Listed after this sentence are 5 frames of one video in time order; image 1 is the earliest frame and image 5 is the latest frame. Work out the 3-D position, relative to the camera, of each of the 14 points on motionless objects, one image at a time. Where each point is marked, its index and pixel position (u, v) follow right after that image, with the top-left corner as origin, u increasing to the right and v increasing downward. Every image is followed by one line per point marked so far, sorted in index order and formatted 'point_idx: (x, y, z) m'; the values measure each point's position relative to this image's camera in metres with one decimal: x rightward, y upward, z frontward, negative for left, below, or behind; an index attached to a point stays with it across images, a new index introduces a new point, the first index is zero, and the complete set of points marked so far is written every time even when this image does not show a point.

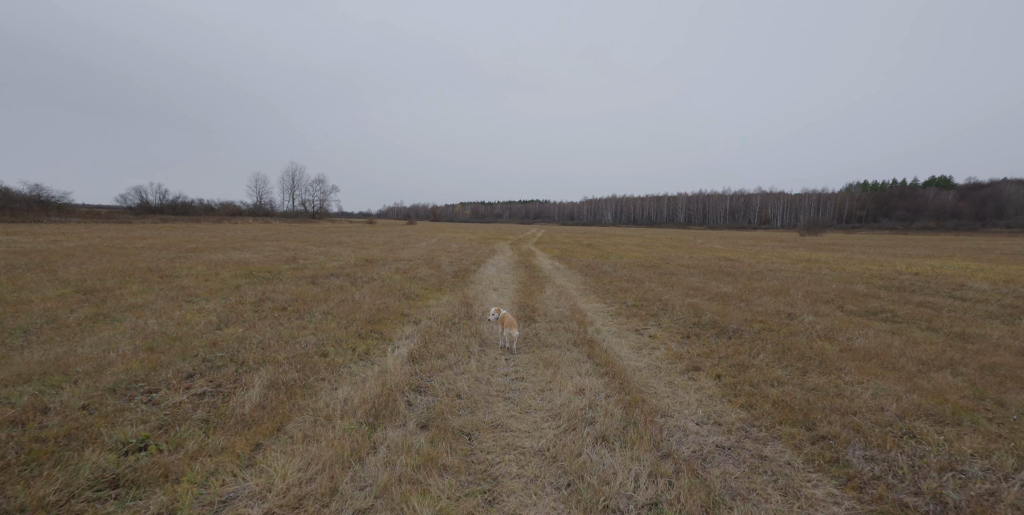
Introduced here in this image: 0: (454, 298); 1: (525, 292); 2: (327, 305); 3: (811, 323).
0: (-1.9, -1.4, +14.1) m
1: (+0.5, -1.3, +16.6) m
2: (-4.9, -1.3, +11.2) m
3: (+7.6, -1.7, +10.8) m
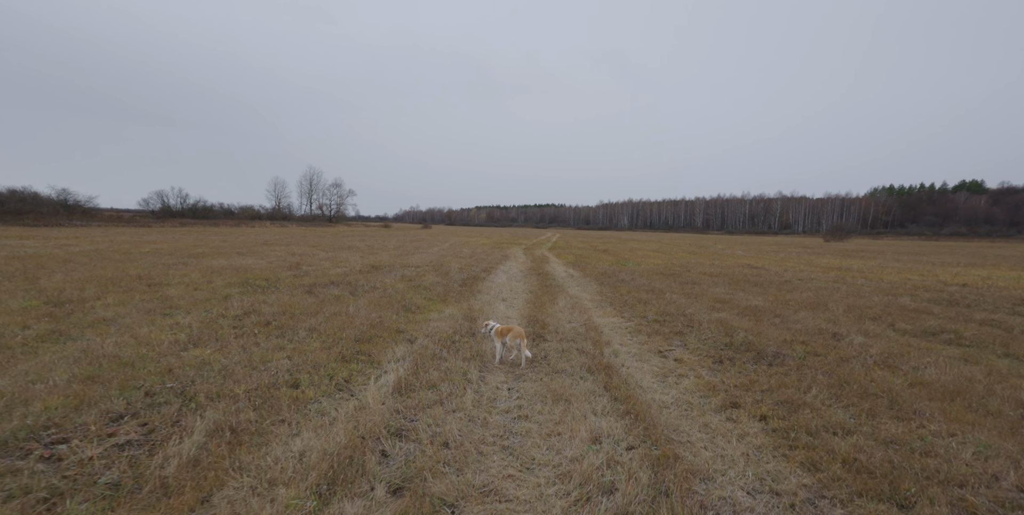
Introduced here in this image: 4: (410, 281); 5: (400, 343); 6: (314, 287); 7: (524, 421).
0: (-1.7, -1.7, +13.0) m
1: (+0.8, -1.7, +15.4) m
2: (-4.7, -1.5, +10.2) m
3: (+7.7, -2.0, +9.4) m
4: (-4.7, -1.1, +19.4) m
5: (-2.4, -1.8, +9.0) m
6: (-7.2, -1.1, +15.6) m
7: (+0.2, -2.3, +5.9) m
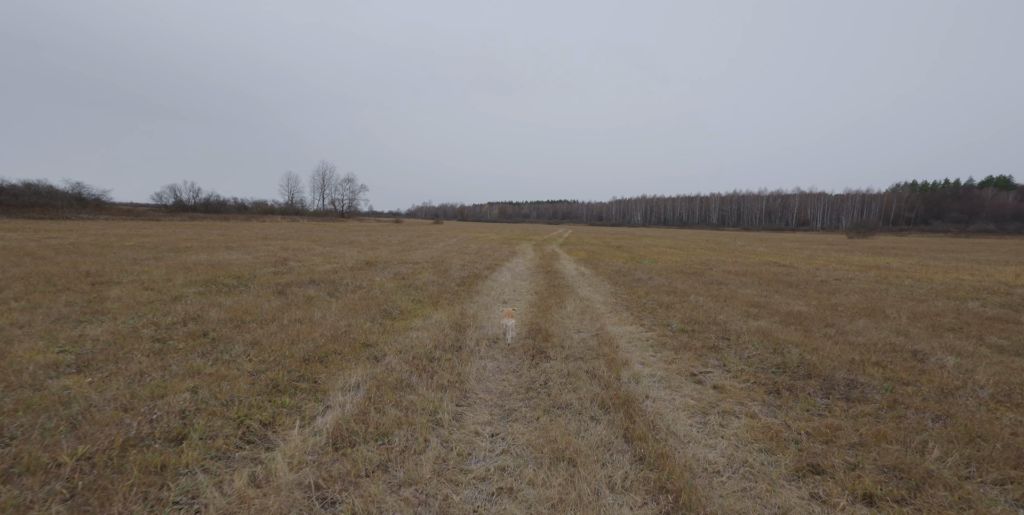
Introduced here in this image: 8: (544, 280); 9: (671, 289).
0: (-1.7, -1.6, +11.0) m
1: (+0.9, -1.5, +13.4) m
2: (-4.8, -1.4, +8.3) m
3: (+7.6, -1.9, +7.2) m
4: (-4.5, -0.9, +17.5) m
5: (-2.5, -1.8, +7.1) m
6: (-7.2, -0.9, +13.8) m
7: (-0.1, -2.2, +3.9) m
8: (+1.5, -1.1, +19.9) m
9: (+6.4, -1.3, +17.2) m
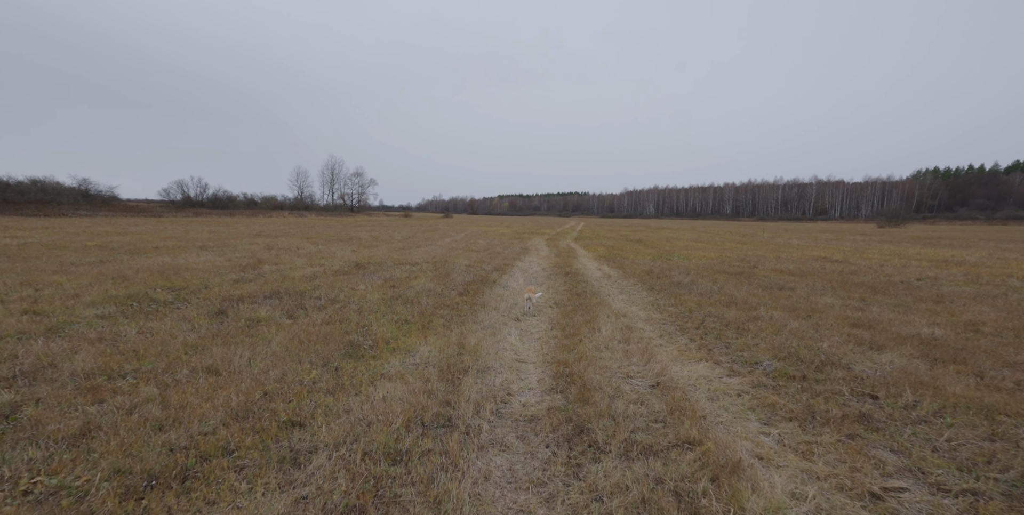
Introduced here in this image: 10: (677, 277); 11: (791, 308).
0: (-1.4, -1.8, +7.7) m
1: (+1.3, -1.7, +10.0) m
2: (-4.5, -1.7, +5.1) m
3: (+7.8, -2.1, +3.7) m
4: (-4.0, -1.0, +14.3) m
5: (-2.3, -2.0, +3.8) m
6: (-6.8, -1.1, +10.6) m
7: (+0.1, -2.5, +0.6) m
8: (+2.1, -1.1, +16.5) m
9: (+6.9, -1.3, +13.6) m
10: (+7.3, -0.8, +18.7) m
11: (+8.1, -1.4, +12.5) m
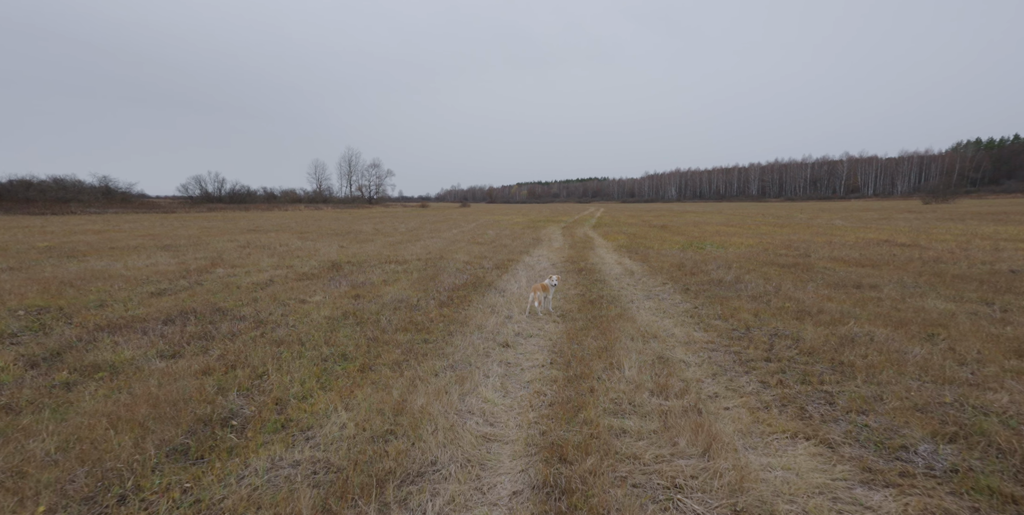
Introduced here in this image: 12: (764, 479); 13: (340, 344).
0: (-1.8, -1.9, +4.5) m
1: (+0.9, -1.7, +6.7) m
2: (-5.1, -2.0, +2.0) m
3: (+7.2, -2.2, +0.1) m
4: (-4.2, -1.1, +11.2) m
5: (-2.9, -2.3, +0.7) m
6: (-7.1, -1.3, +7.6) m
7: (-0.7, -2.9, -2.7) m
8: (+2.0, -0.9, +13.1) m
9: (+6.7, -1.1, +10.0) m
10: (+7.3, -0.5, +15.1) m
11: (+7.9, -1.2, +8.8) m
12: (+2.4, -2.0, +4.2) m
13: (-3.1, -1.5, +7.7) m
